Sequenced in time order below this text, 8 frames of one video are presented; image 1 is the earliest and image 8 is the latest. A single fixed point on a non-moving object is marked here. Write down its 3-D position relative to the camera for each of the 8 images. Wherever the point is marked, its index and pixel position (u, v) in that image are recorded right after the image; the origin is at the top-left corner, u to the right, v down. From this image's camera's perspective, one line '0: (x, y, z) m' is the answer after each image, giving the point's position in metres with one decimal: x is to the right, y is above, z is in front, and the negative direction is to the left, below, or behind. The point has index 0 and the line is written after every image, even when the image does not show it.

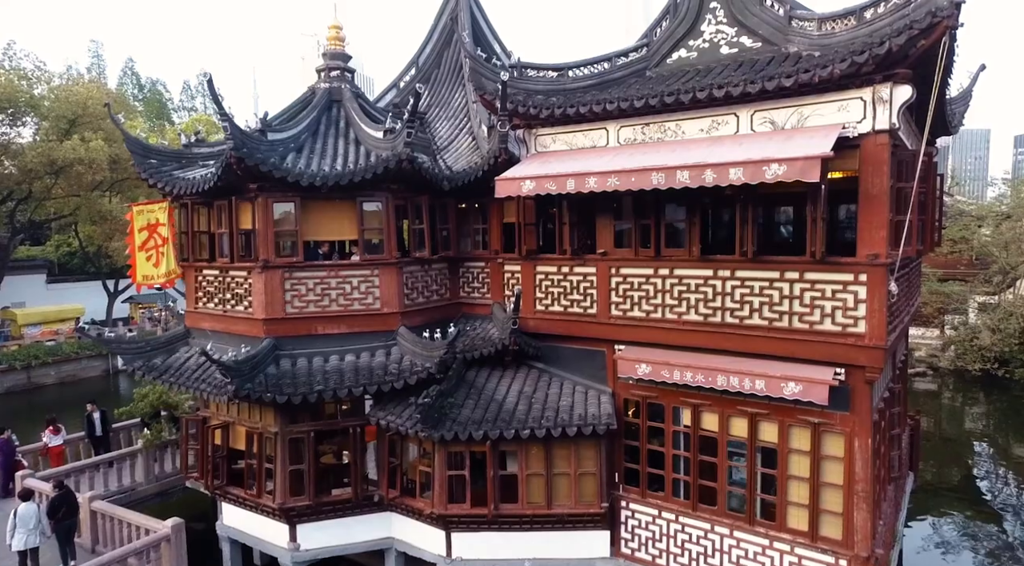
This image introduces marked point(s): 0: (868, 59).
0: (+3.4, +2.2, +7.2) m
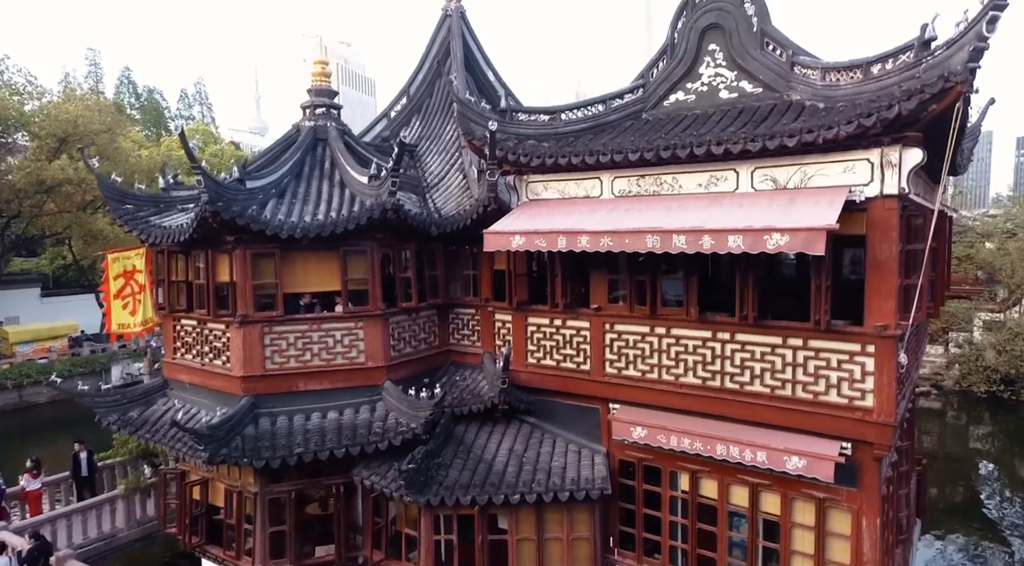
0: (+3.3, +1.5, +6.8) m
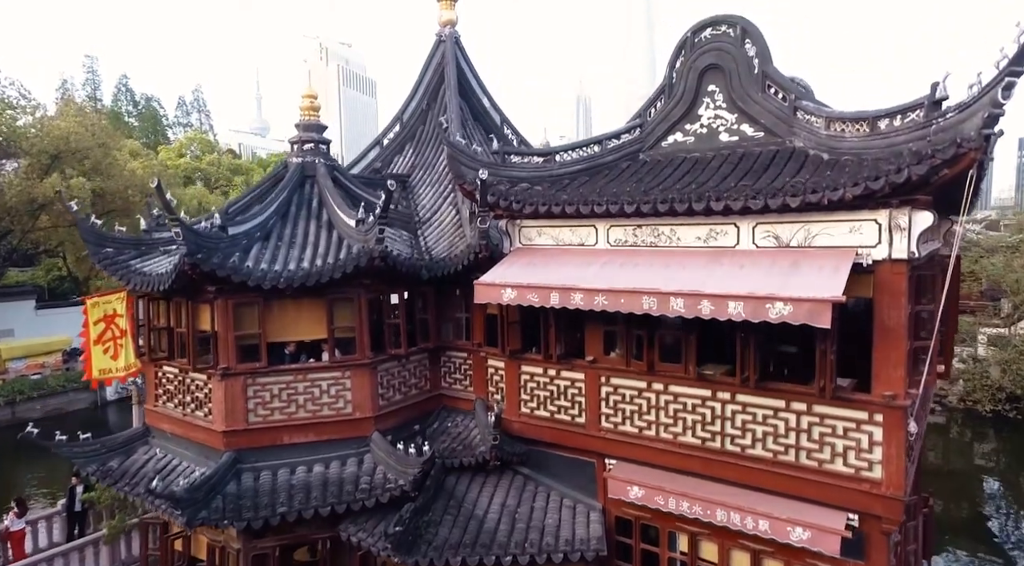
0: (+3.2, +0.8, +6.4) m
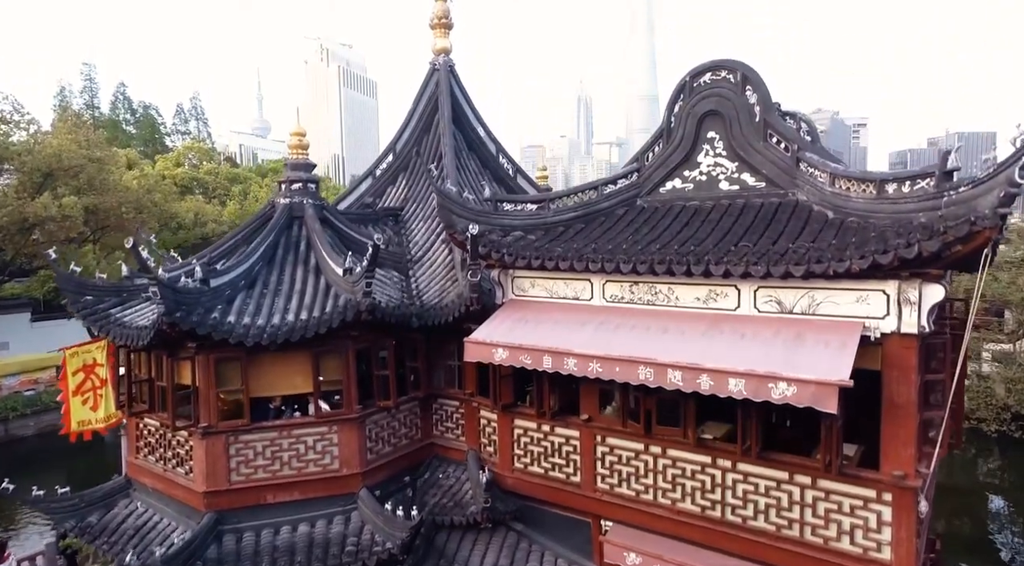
0: (+3.1, +0.2, +6.1) m
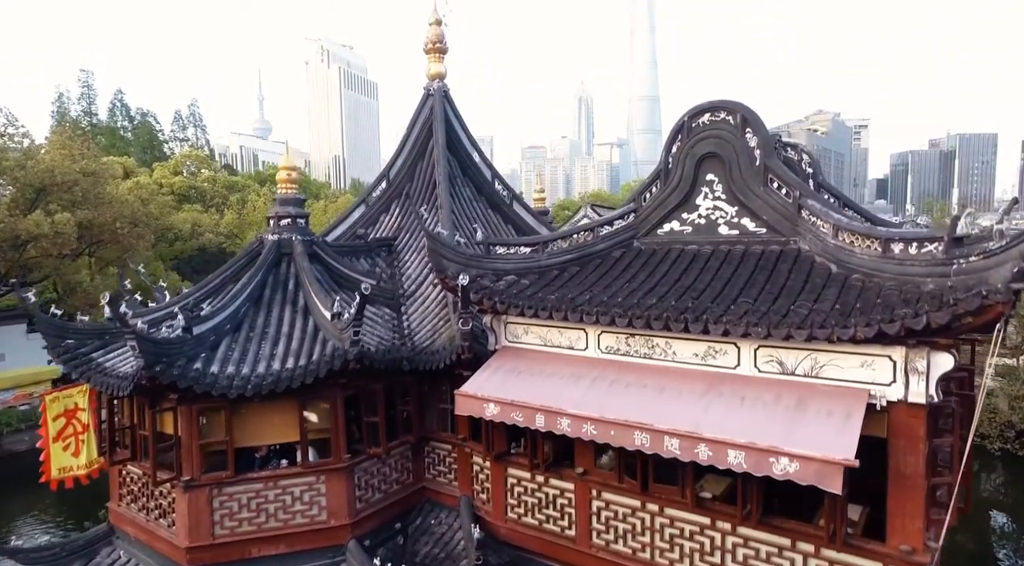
0: (+3.0, -0.4, +5.8) m
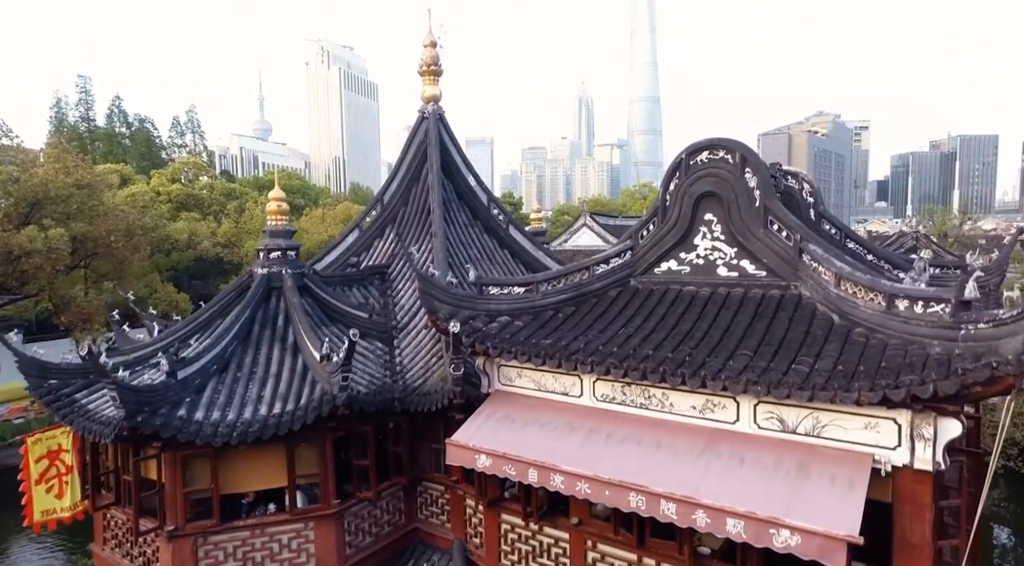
0: (+2.9, -0.8, +5.6) m
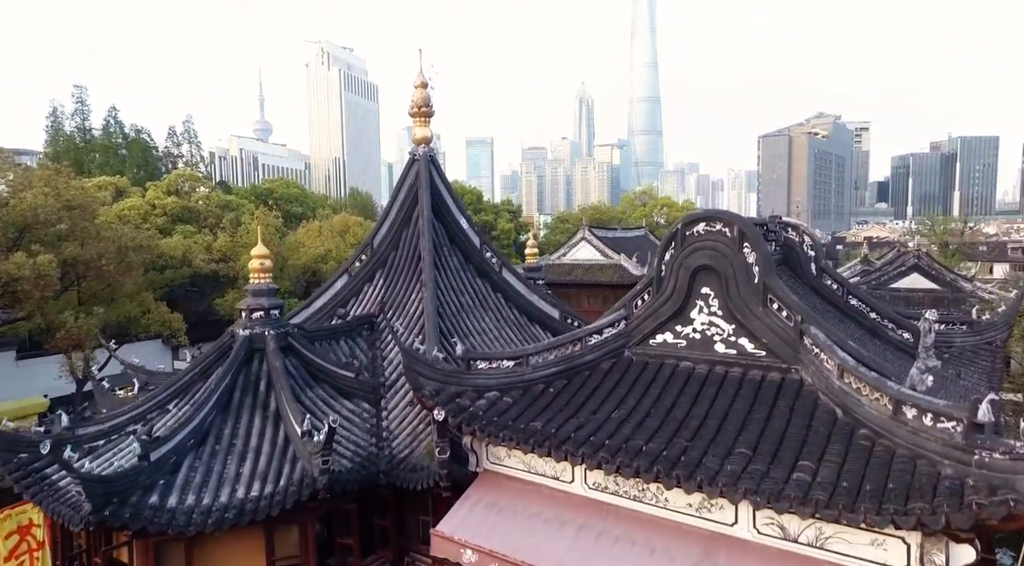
0: (+2.8, -1.7, +5.2) m
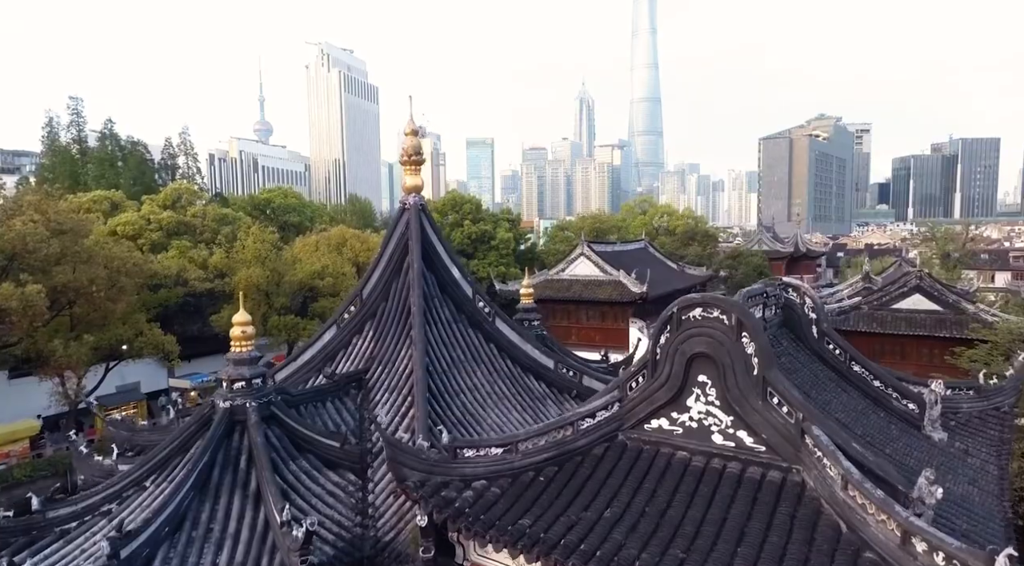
0: (+2.7, -2.6, +4.8) m
